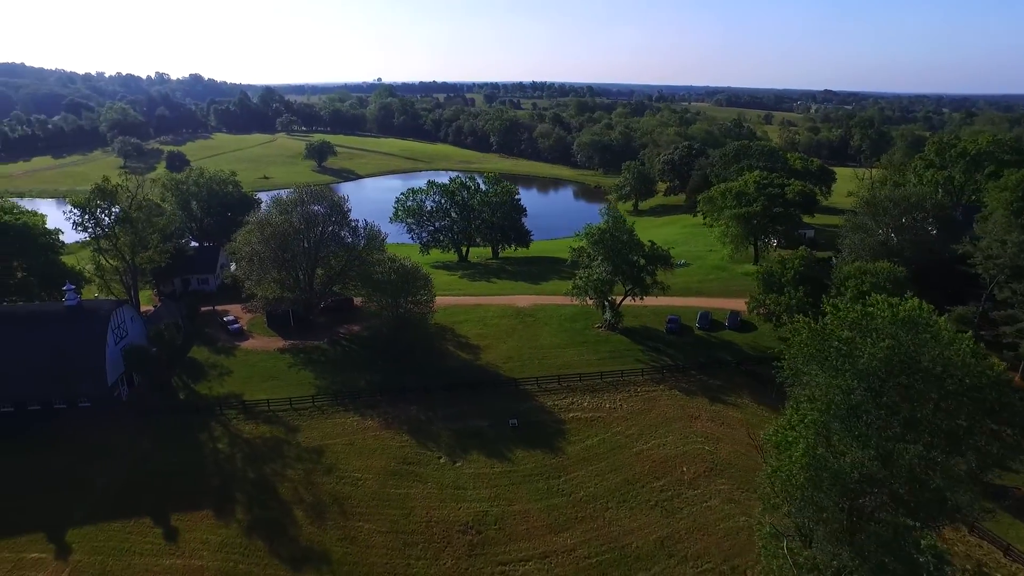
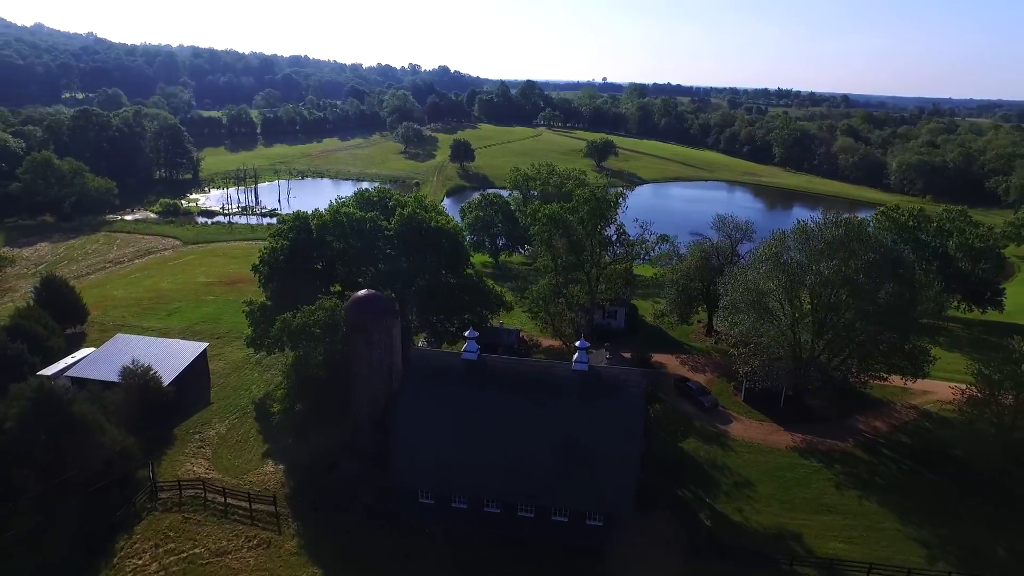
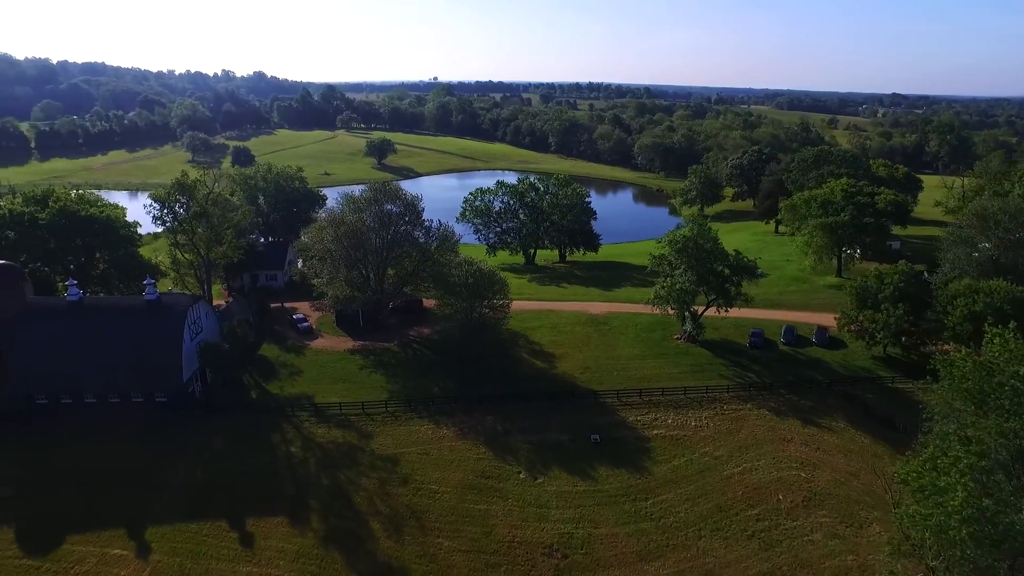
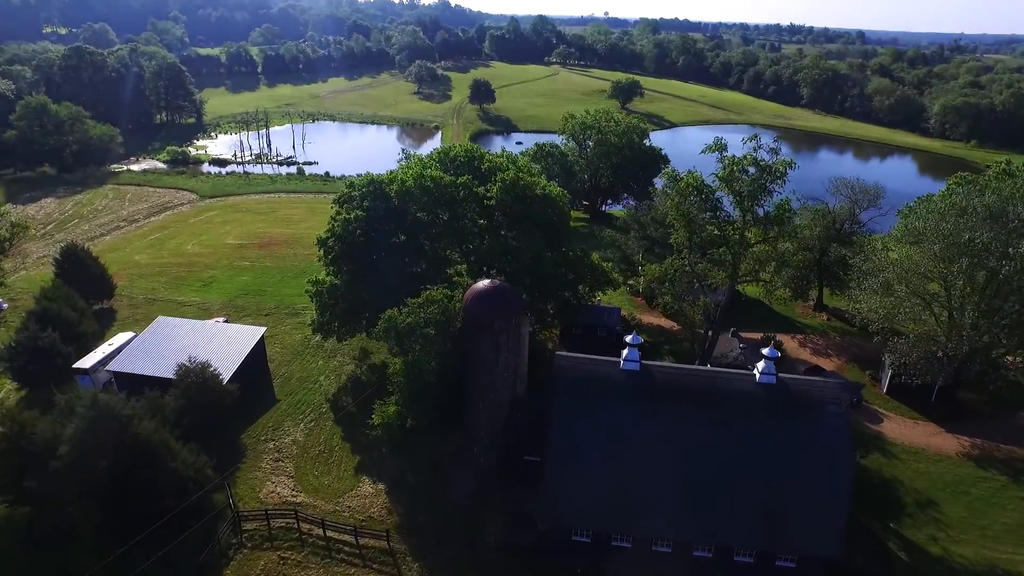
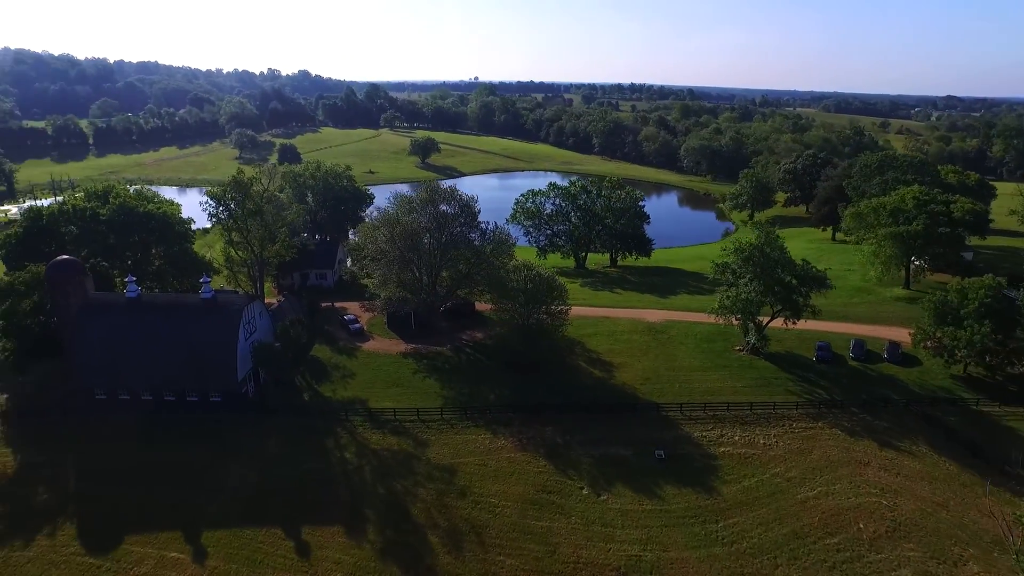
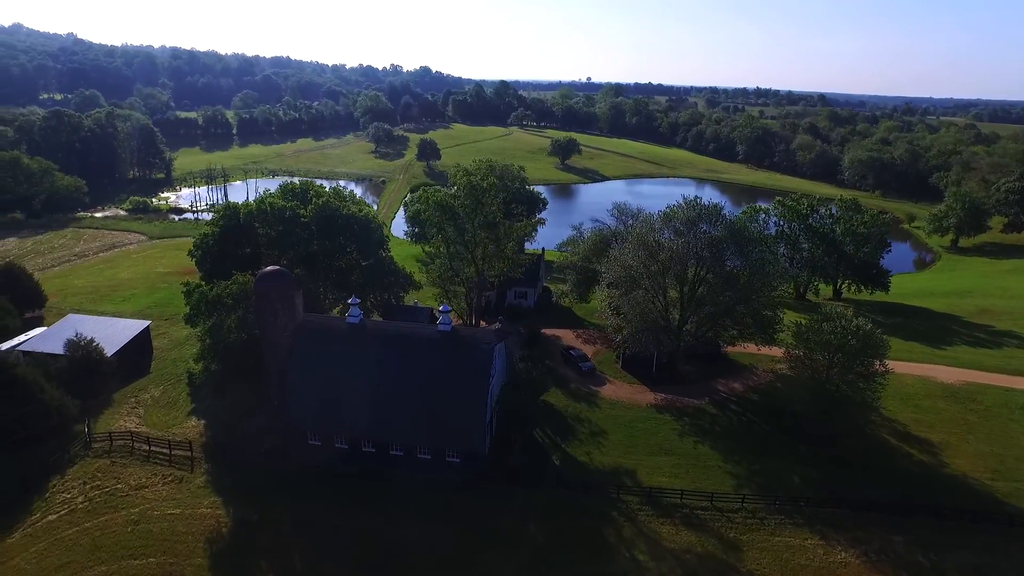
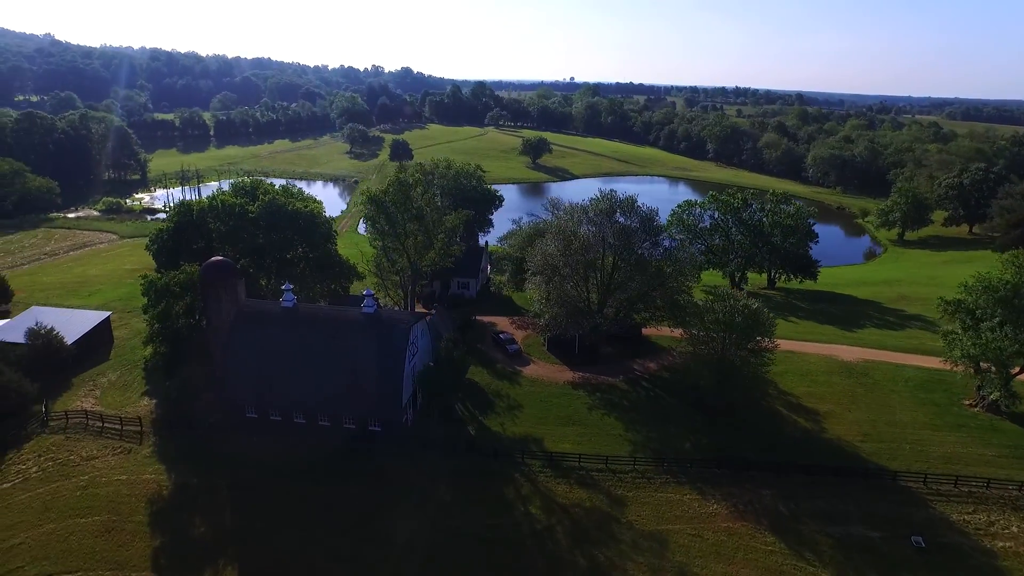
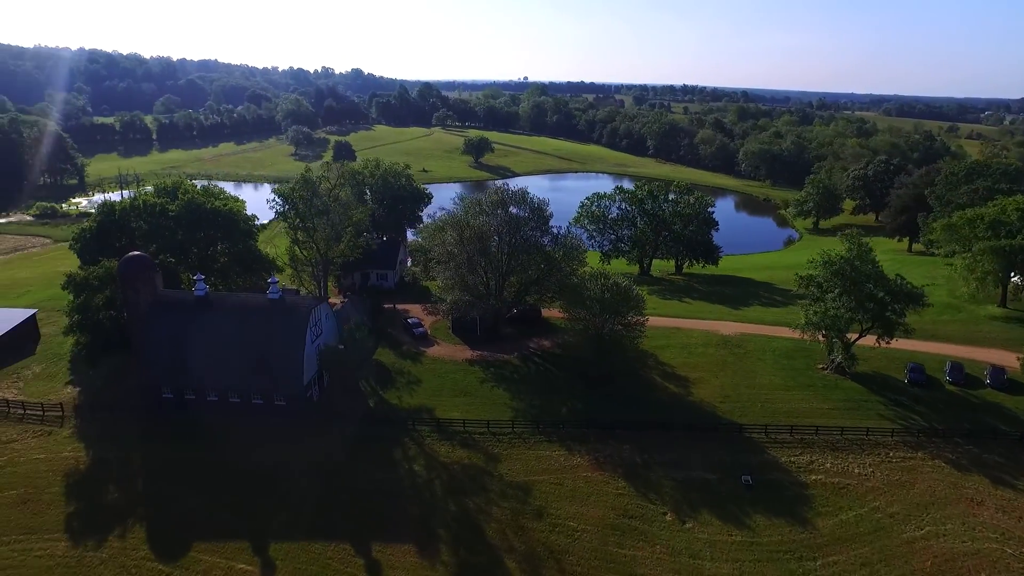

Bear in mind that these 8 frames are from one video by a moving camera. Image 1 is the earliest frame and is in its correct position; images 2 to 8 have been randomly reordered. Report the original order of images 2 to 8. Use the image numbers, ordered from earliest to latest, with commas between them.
3, 5, 8, 7, 6, 2, 4
